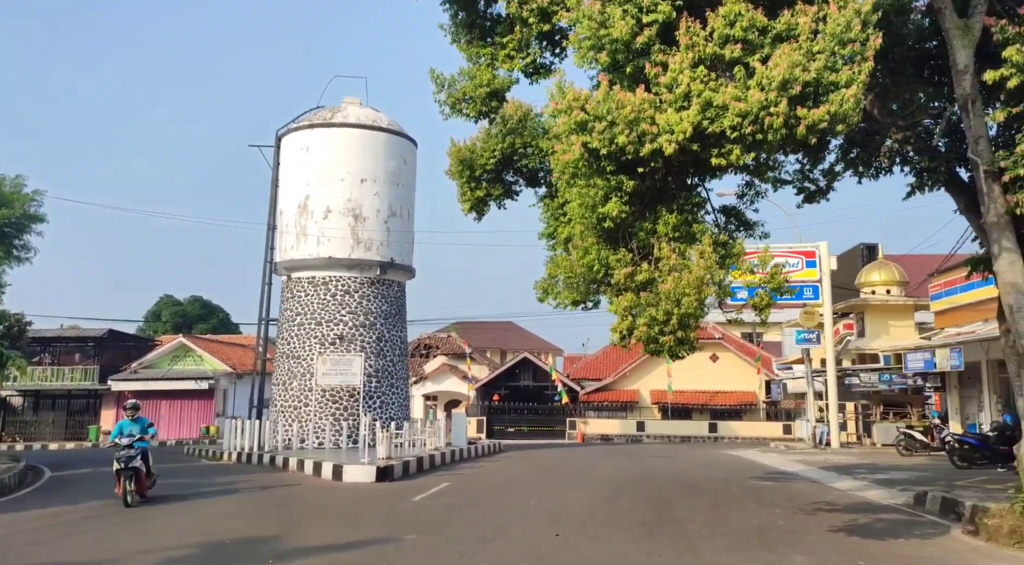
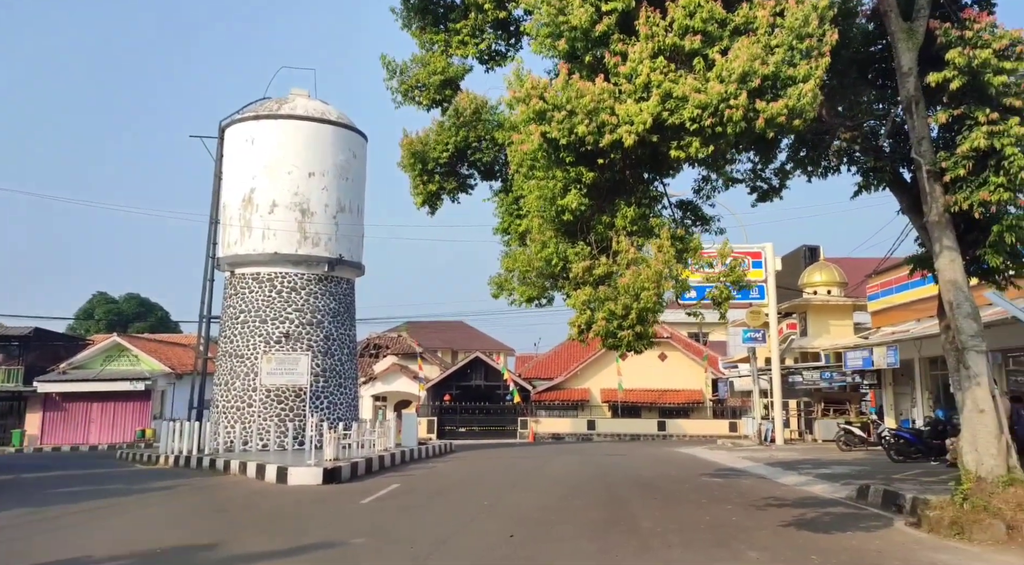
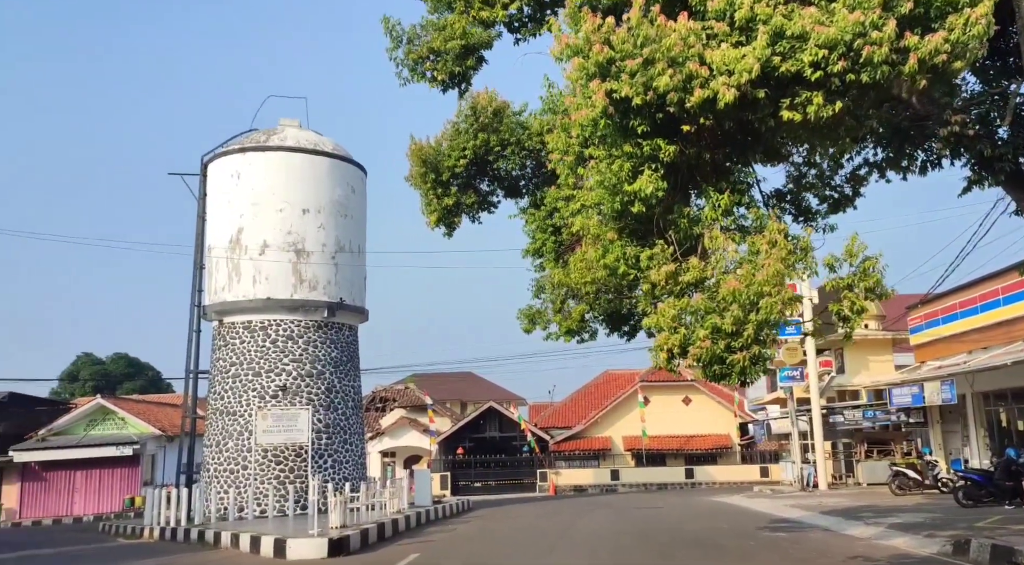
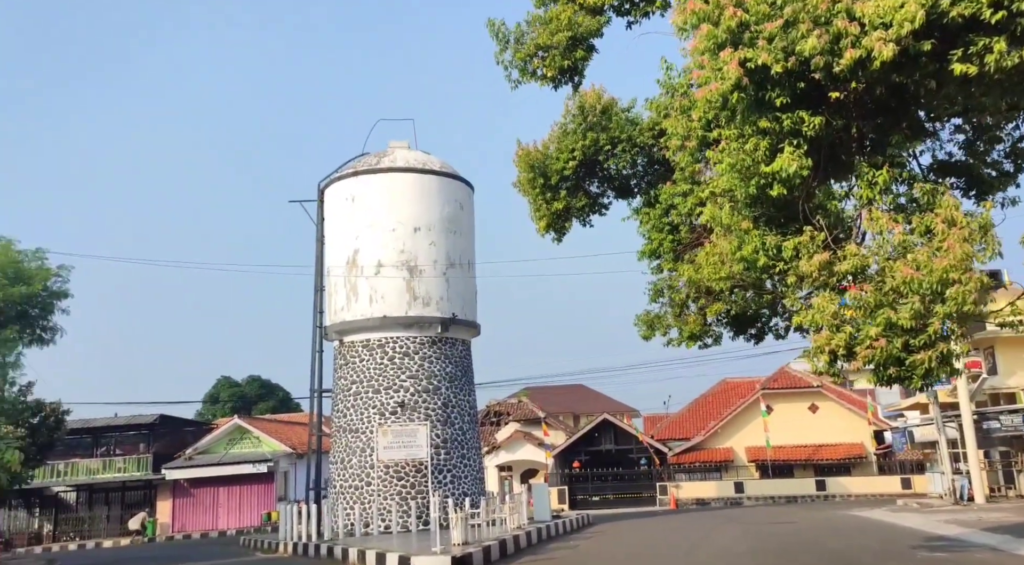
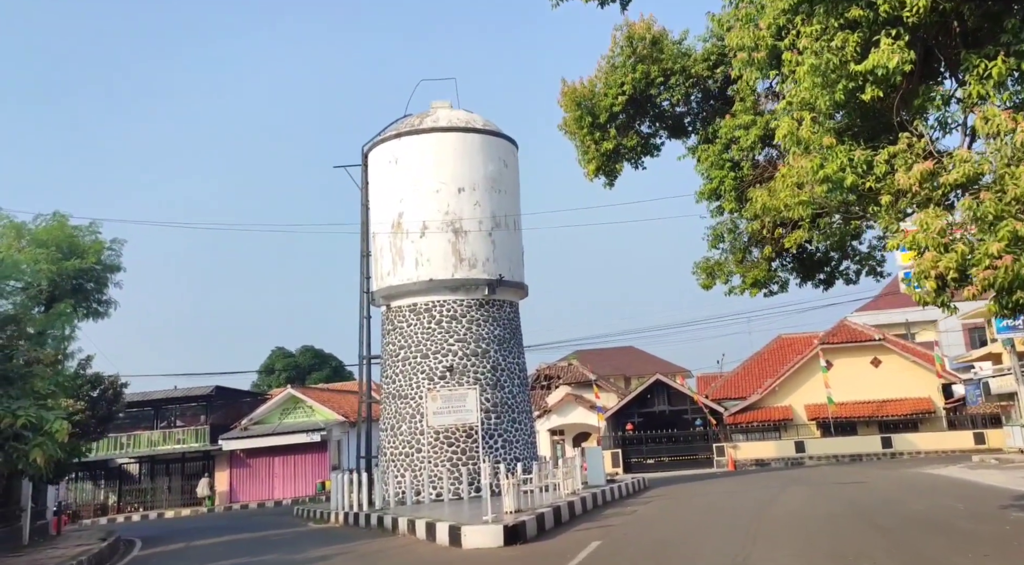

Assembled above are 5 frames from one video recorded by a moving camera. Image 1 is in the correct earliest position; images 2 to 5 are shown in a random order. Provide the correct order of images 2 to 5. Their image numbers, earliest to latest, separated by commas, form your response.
2, 3, 4, 5
